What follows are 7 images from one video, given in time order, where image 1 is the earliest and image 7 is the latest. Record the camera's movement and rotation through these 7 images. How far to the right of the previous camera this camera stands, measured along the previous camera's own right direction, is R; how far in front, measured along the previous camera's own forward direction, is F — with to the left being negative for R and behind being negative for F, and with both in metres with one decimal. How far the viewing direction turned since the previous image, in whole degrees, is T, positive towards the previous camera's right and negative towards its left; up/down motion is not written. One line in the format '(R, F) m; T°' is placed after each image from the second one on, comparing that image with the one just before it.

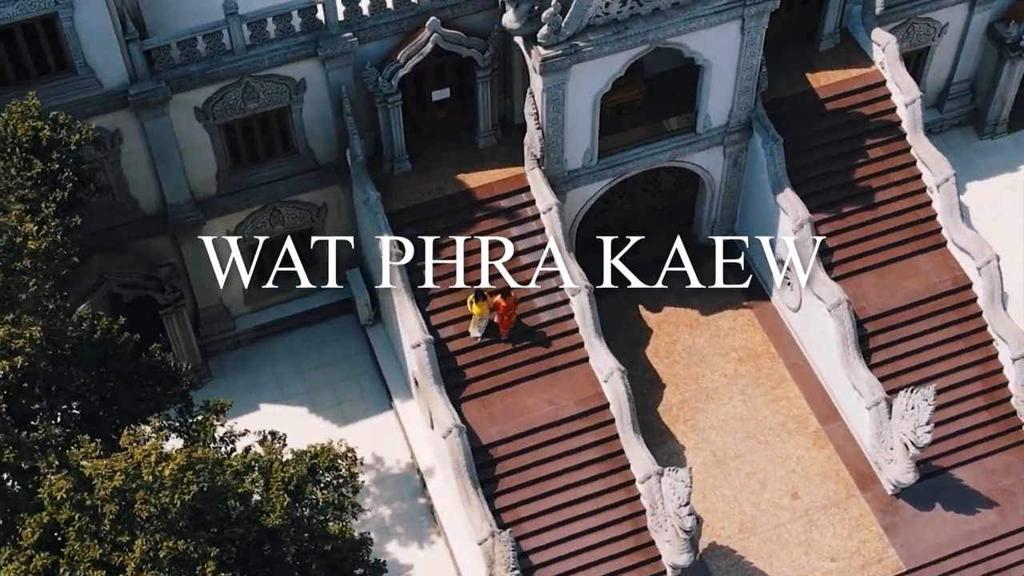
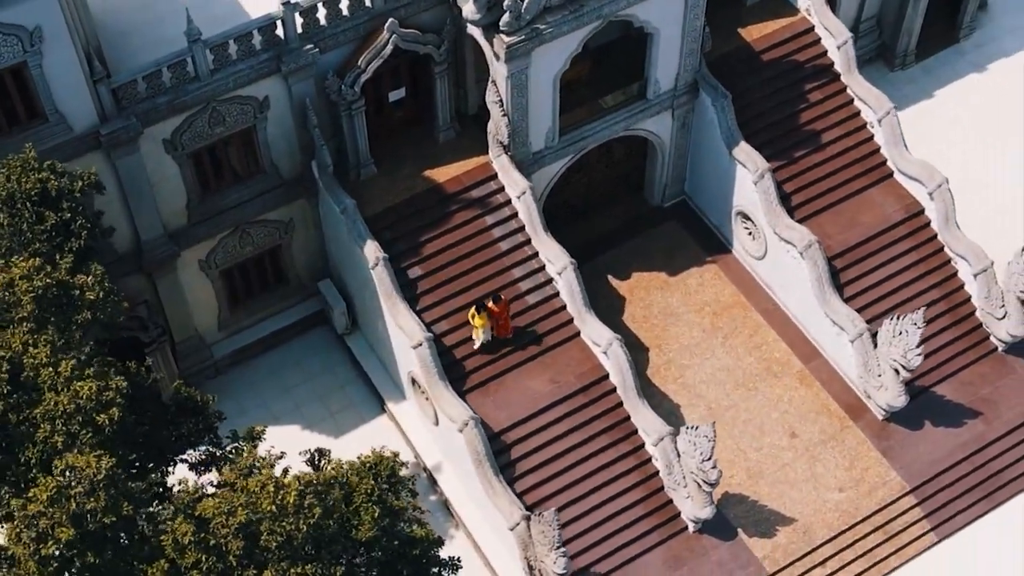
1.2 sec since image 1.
(-2.5, -0.2) m; +6°
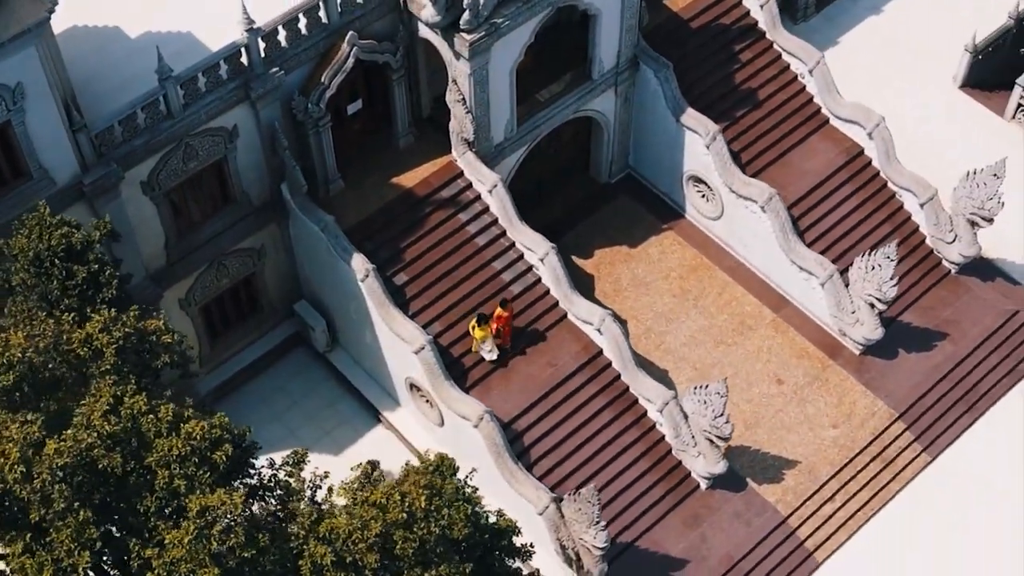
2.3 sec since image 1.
(-2.6, -0.3) m; +6°
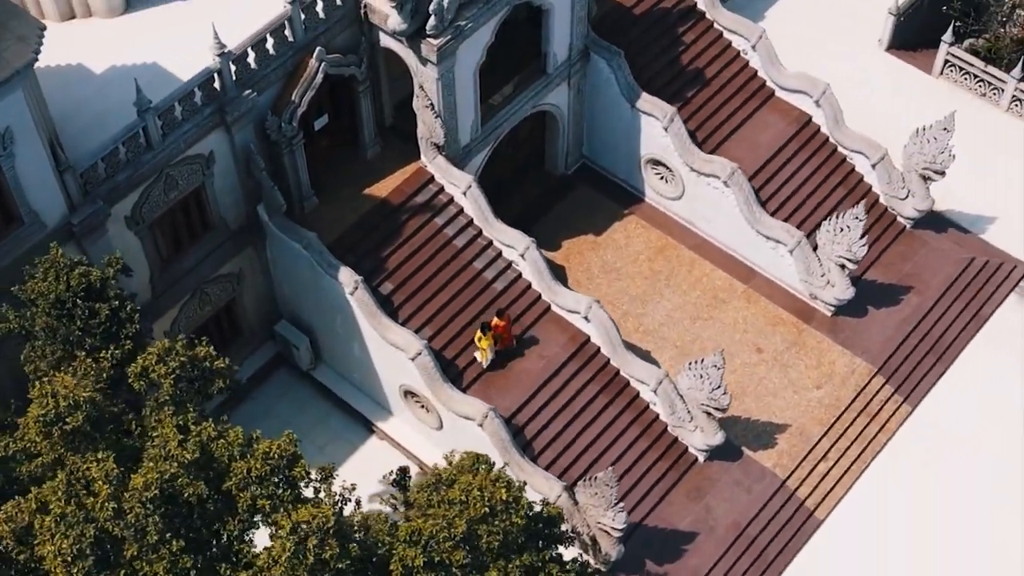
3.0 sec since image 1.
(-1.8, -0.2) m; +4°
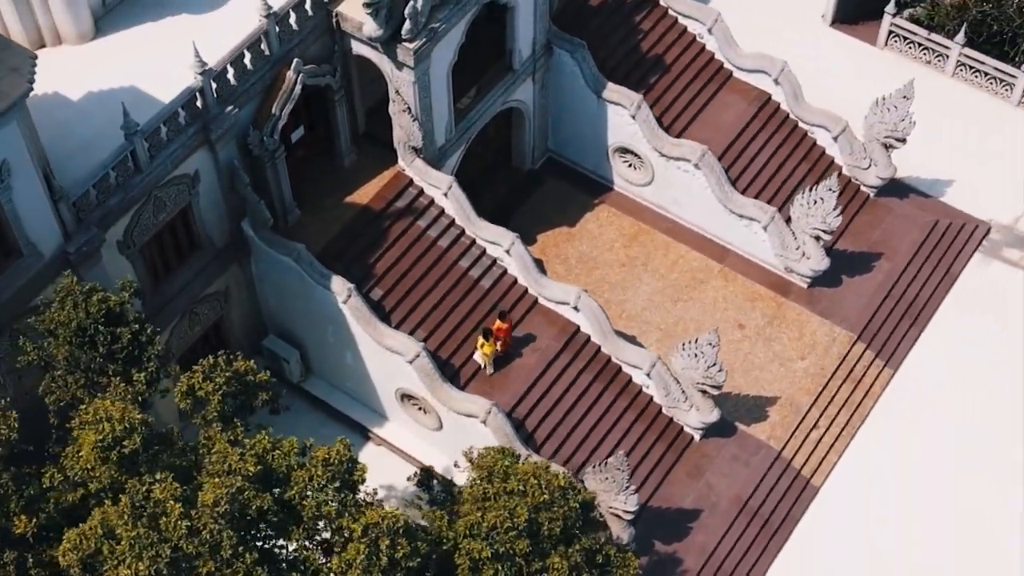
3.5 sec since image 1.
(-1.3, -0.2) m; +3°
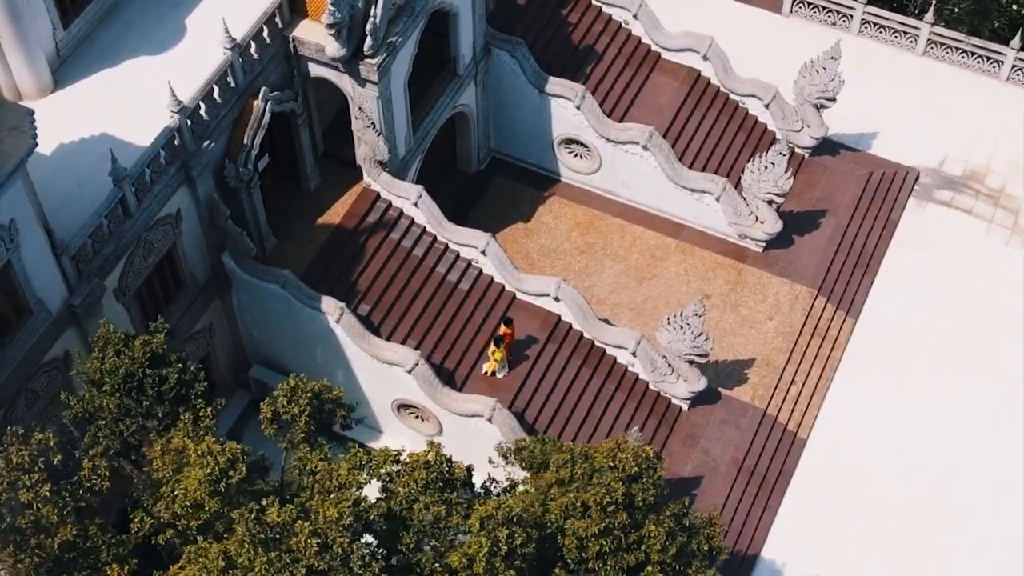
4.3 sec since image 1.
(-2.3, -0.4) m; +6°
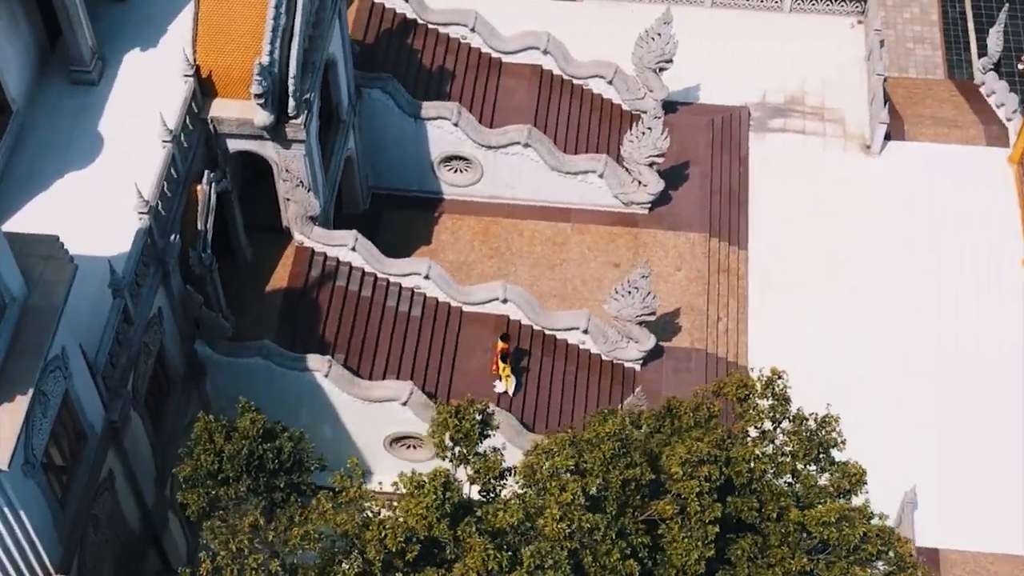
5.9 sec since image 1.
(-5.0, -0.8) m; +12°
